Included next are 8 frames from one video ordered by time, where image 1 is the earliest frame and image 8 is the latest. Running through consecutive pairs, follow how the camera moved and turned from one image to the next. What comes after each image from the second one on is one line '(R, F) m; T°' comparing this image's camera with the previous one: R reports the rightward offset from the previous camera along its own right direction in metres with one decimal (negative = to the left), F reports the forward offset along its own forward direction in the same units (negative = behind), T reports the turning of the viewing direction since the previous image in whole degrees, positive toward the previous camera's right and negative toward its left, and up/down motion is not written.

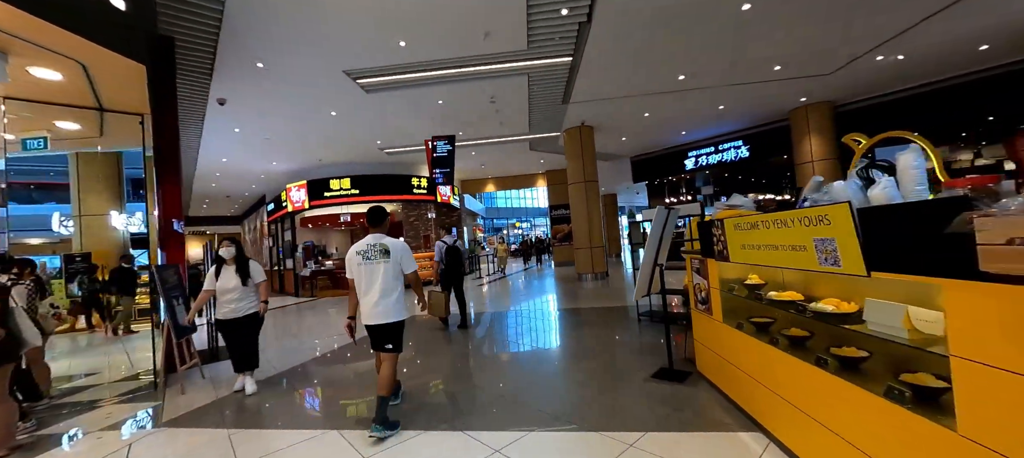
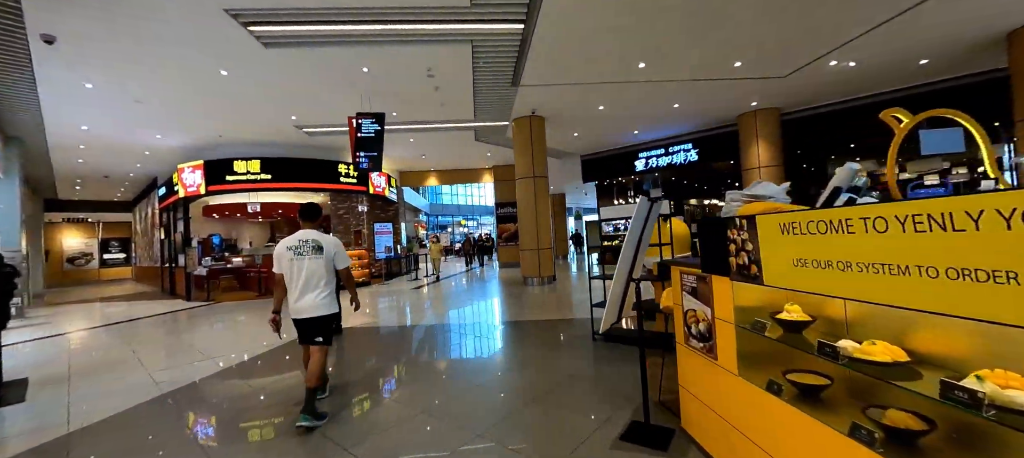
(+0.2, +1.0) m; +8°
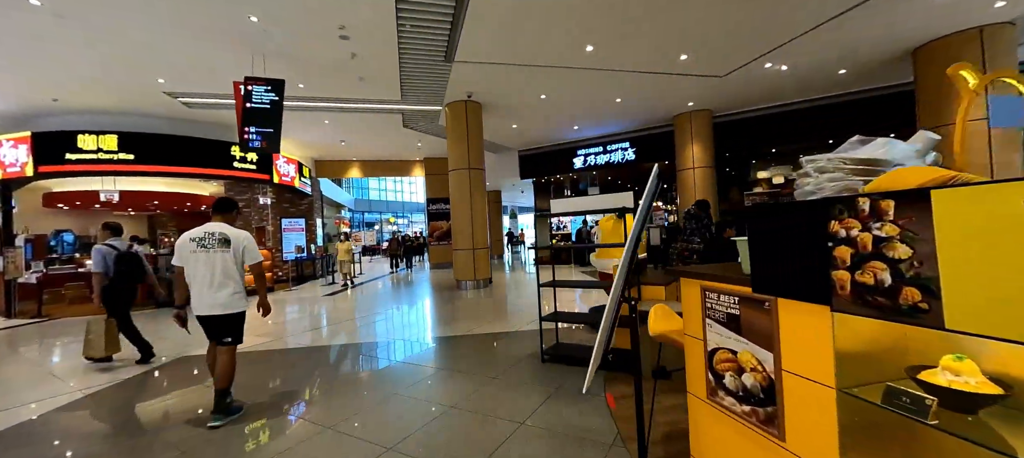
(0.0, +0.8) m; +10°
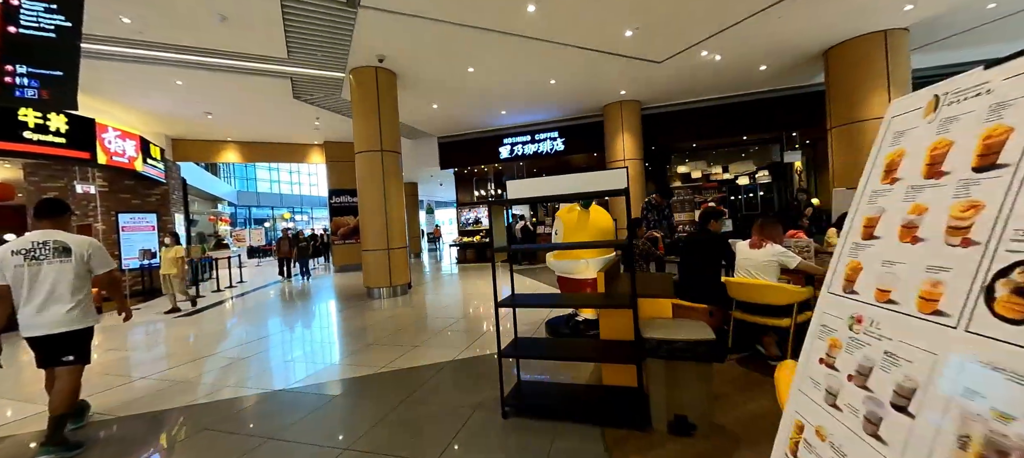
(-0.2, +1.0) m; +13°
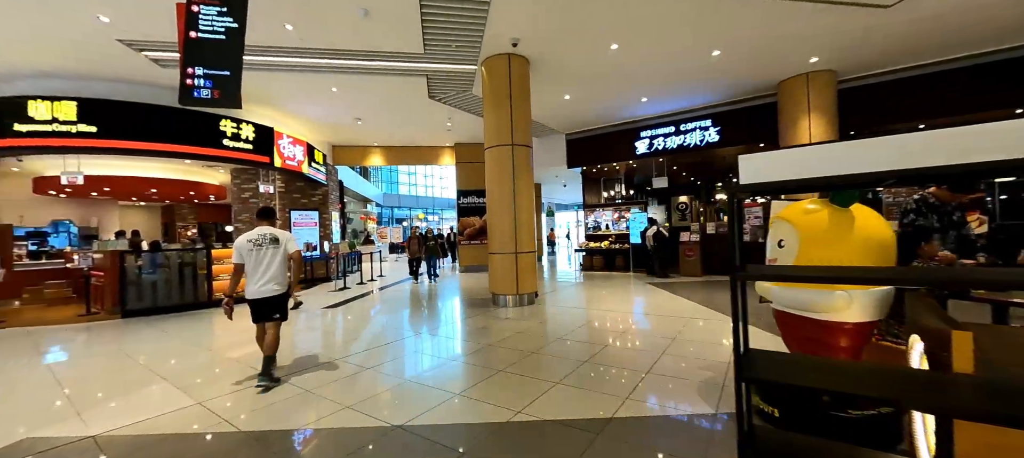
(-0.4, +0.8) m; -18°
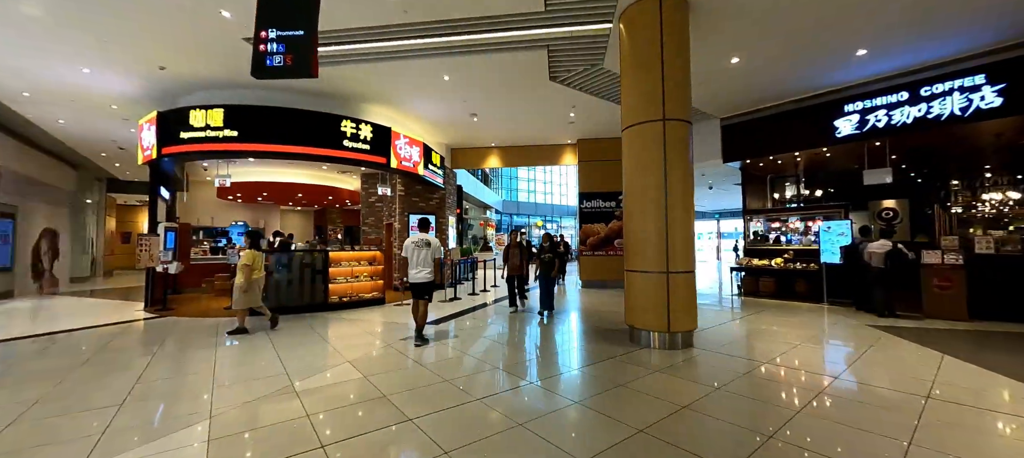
(-0.2, +1.2) m; -19°
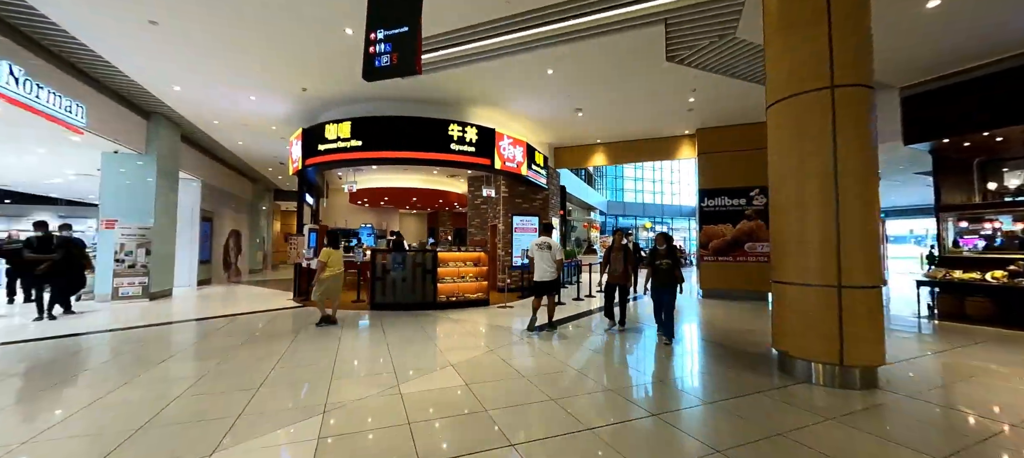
(-0.1, +0.3) m; -16°
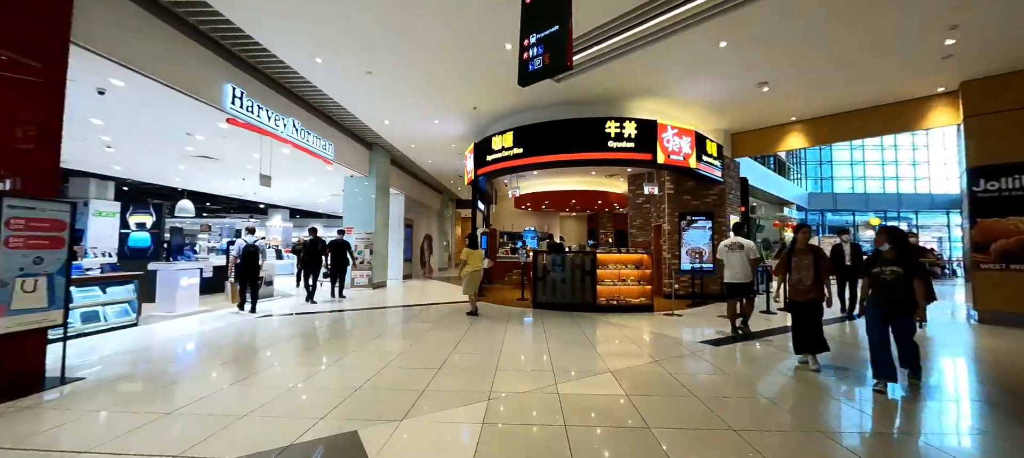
(0.0, +0.1) m; -25°
